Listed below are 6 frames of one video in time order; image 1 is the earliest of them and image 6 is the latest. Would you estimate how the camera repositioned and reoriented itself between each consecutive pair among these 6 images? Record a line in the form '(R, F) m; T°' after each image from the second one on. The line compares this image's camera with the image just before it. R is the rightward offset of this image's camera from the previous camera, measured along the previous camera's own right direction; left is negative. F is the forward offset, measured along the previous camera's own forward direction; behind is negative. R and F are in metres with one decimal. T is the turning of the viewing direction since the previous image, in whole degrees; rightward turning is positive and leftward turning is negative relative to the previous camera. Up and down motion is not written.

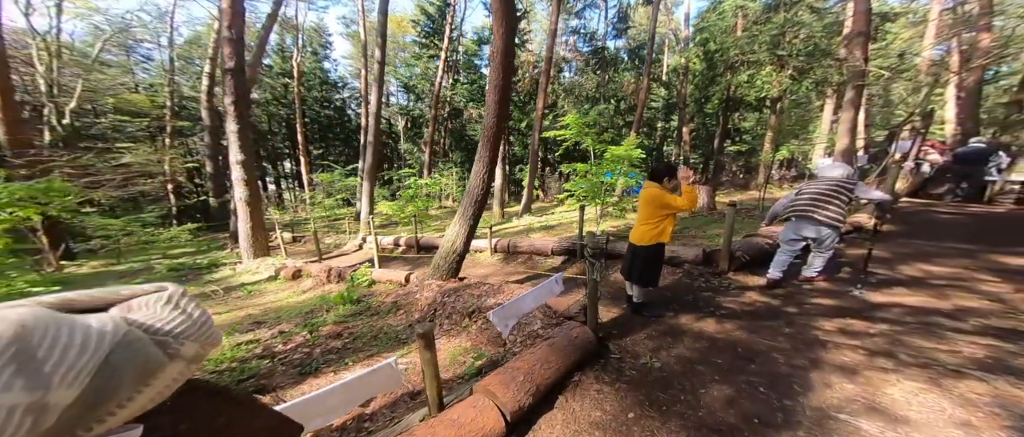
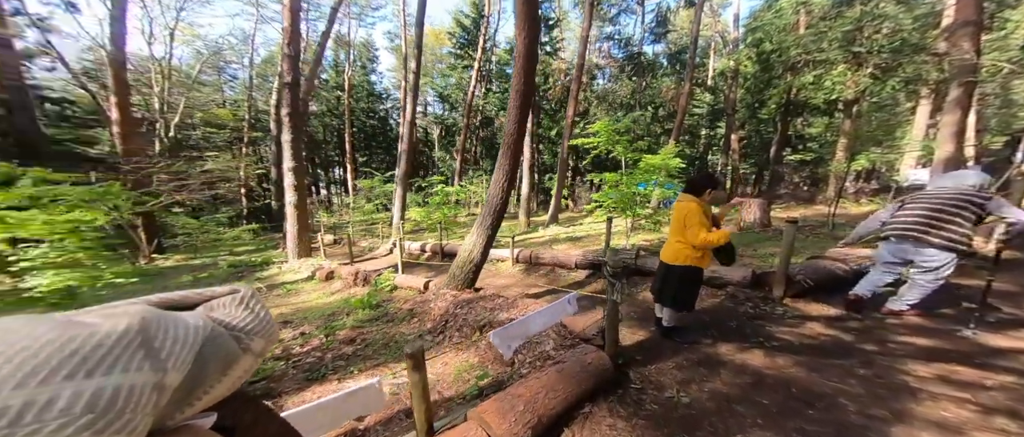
(+0.3, +0.2) m; -7°
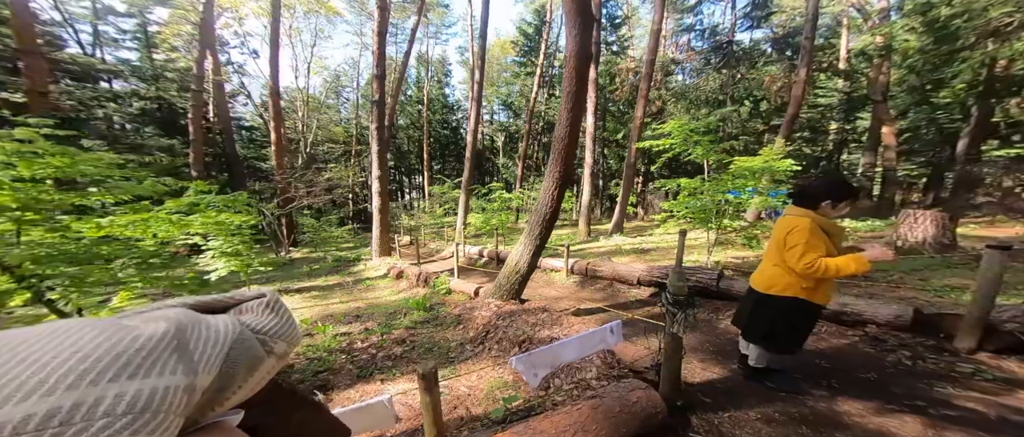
(+0.4, +0.2) m; -14°
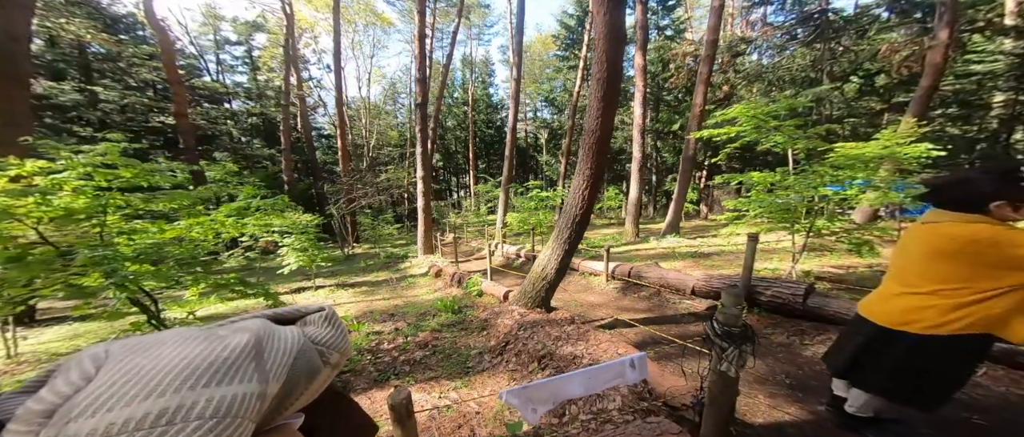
(+0.3, +0.3) m; -9°
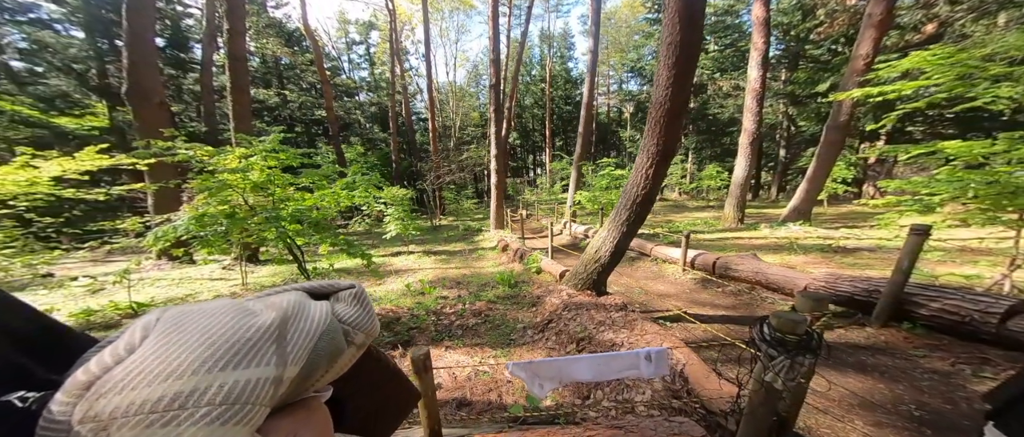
(+0.5, 0.0) m; -16°
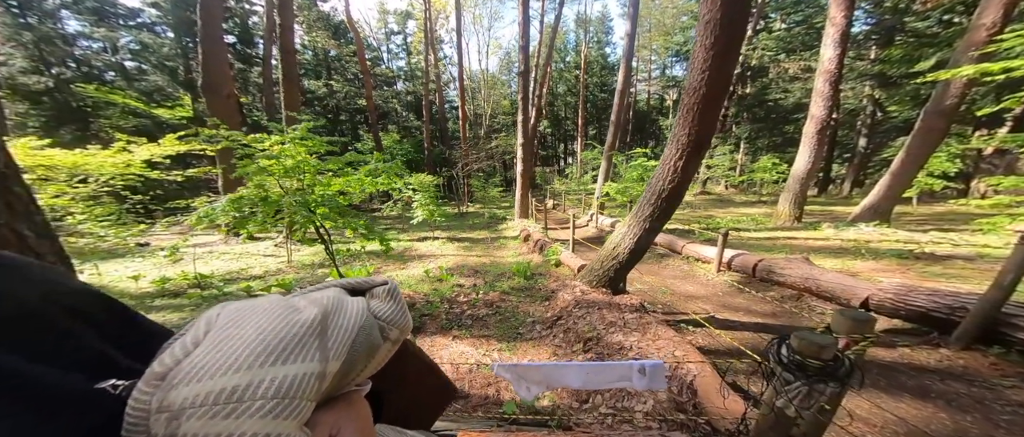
(+0.3, +0.1) m; -7°
